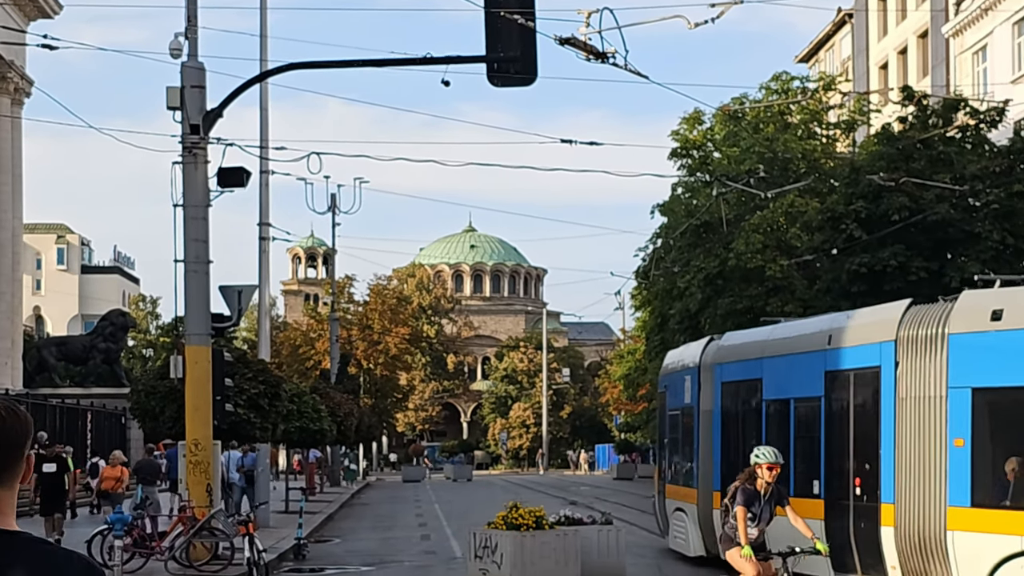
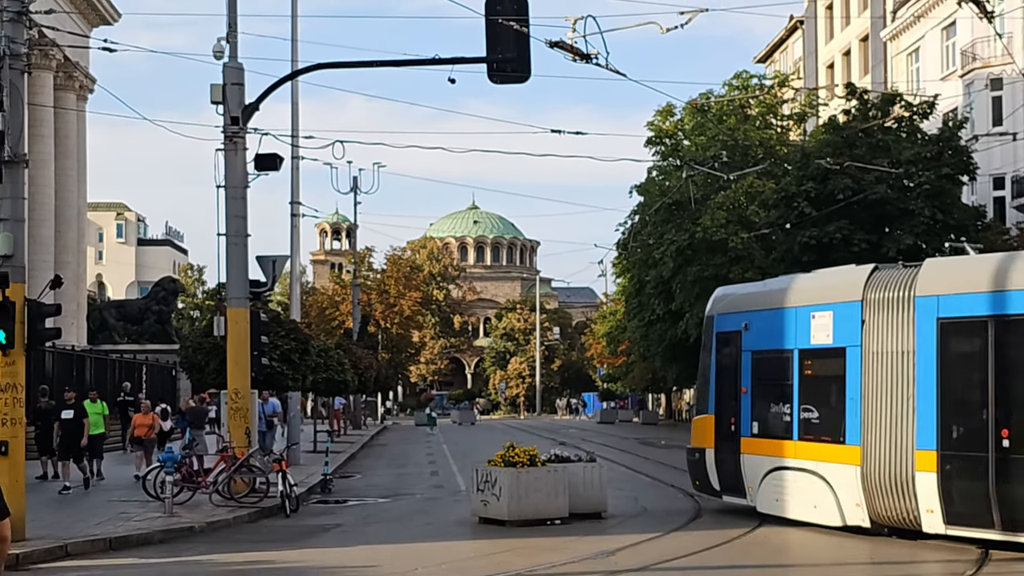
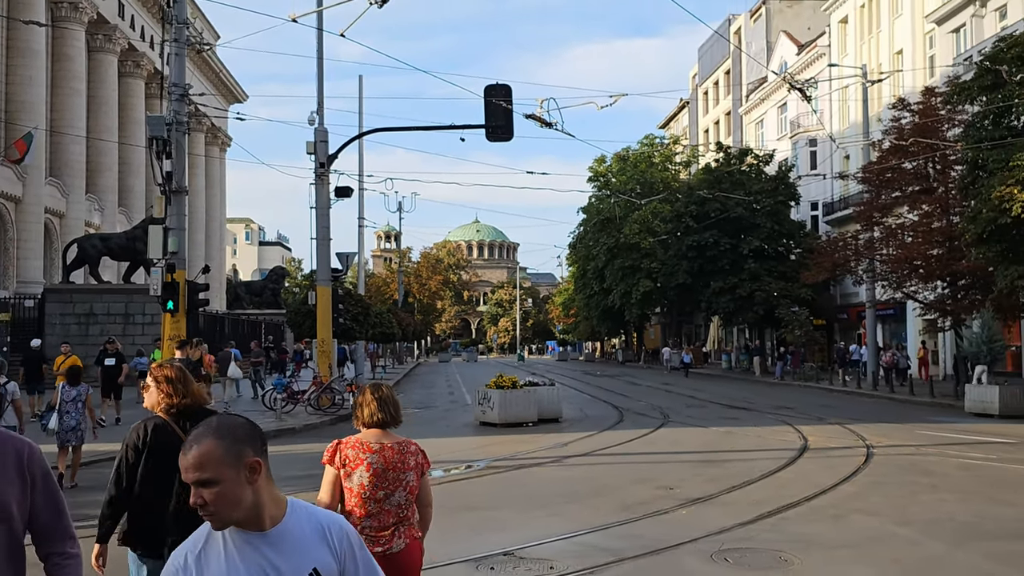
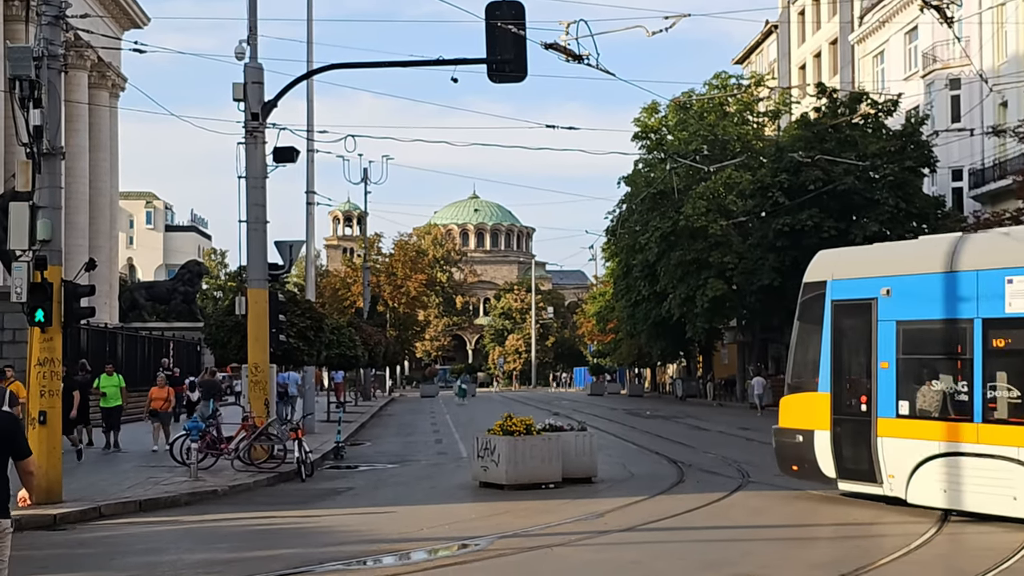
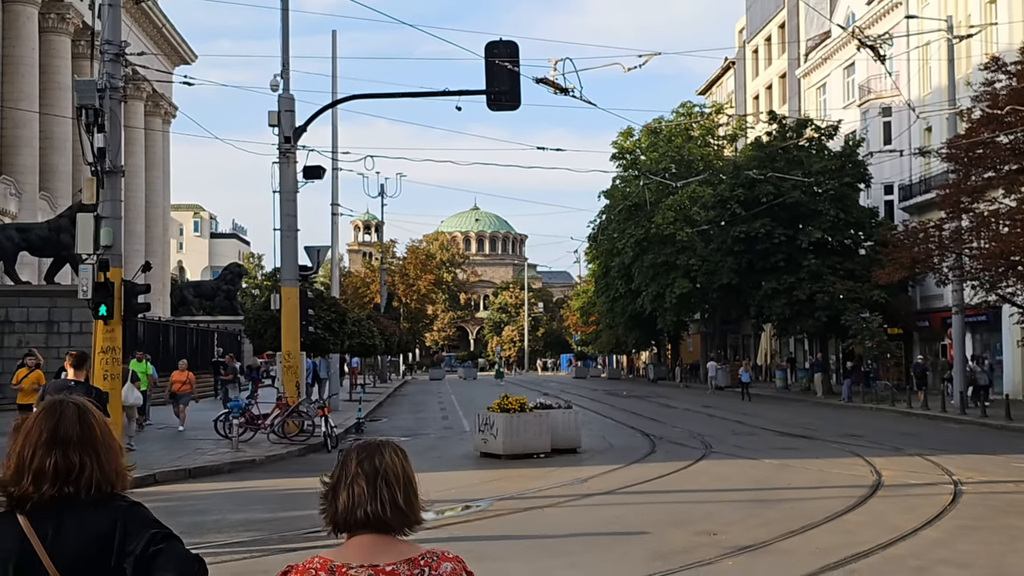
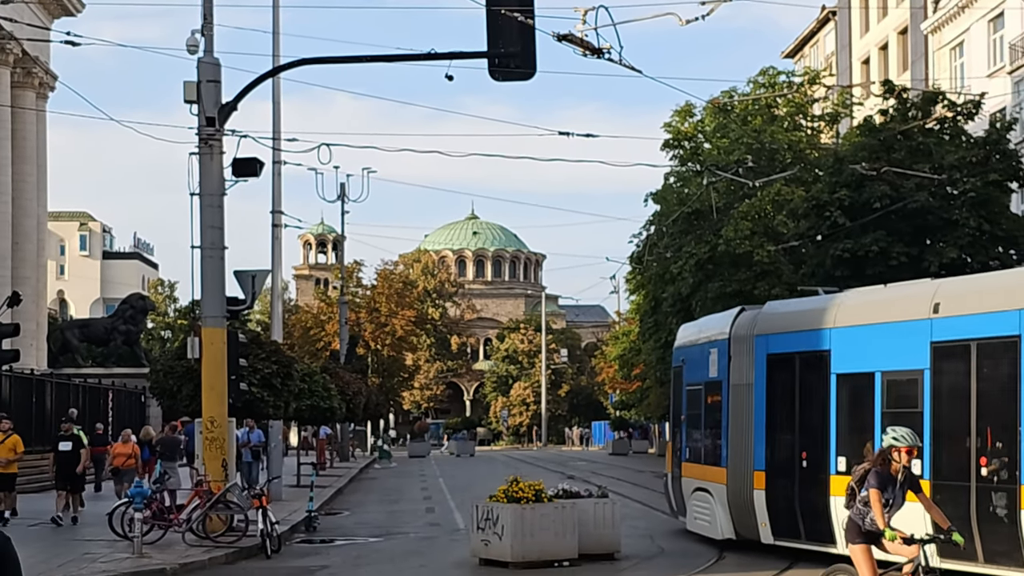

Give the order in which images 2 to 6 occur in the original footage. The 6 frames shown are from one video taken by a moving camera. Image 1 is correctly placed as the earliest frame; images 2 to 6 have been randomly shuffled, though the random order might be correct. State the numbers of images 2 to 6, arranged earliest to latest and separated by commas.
6, 2, 4, 5, 3
